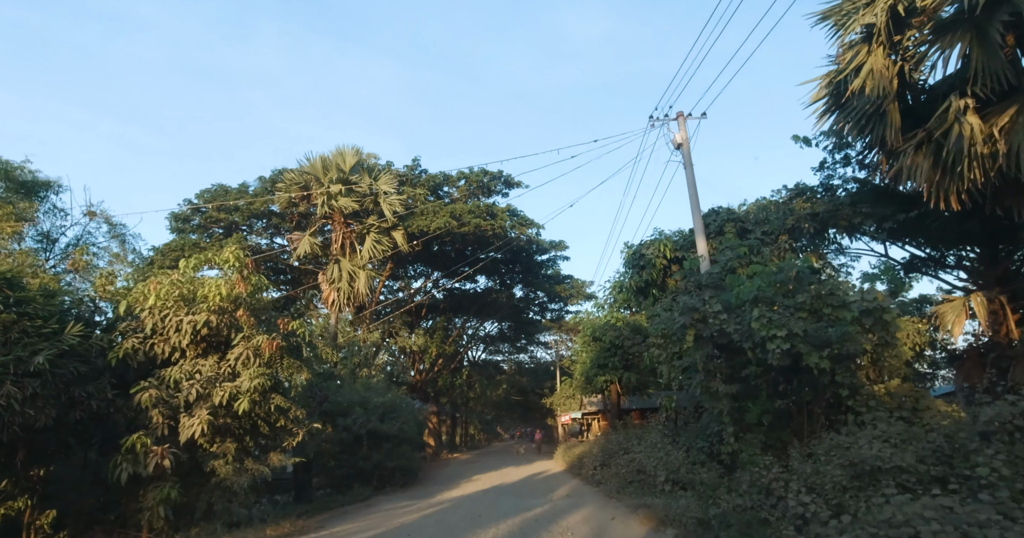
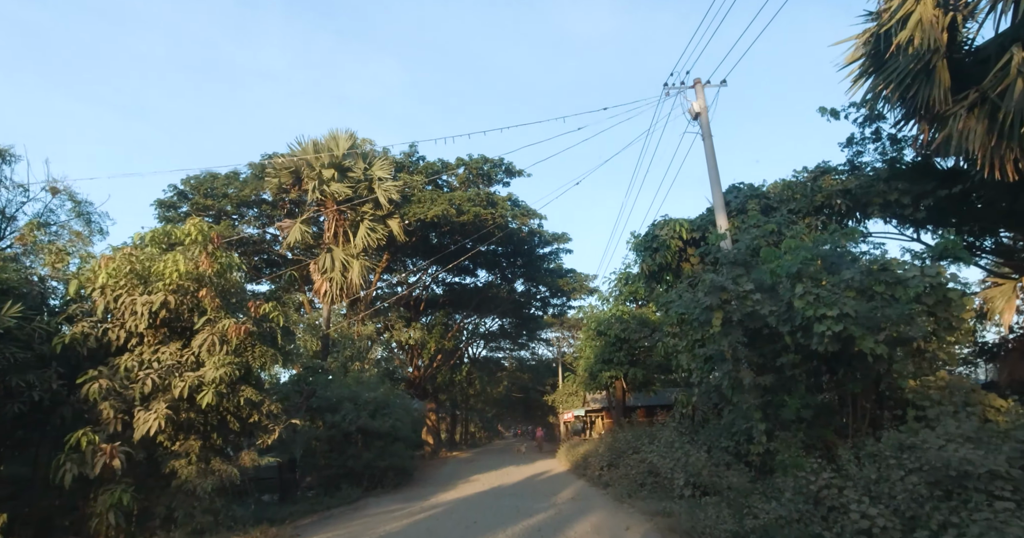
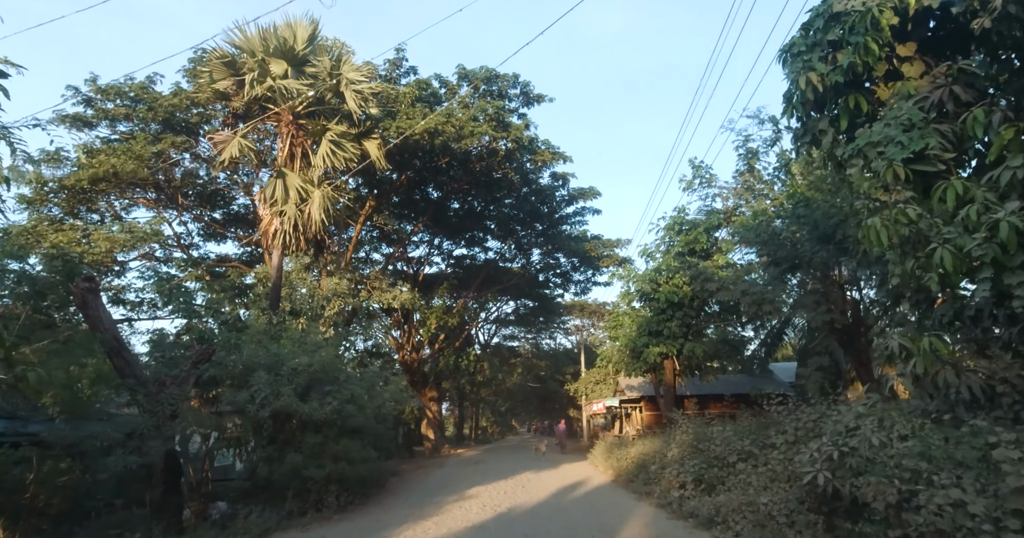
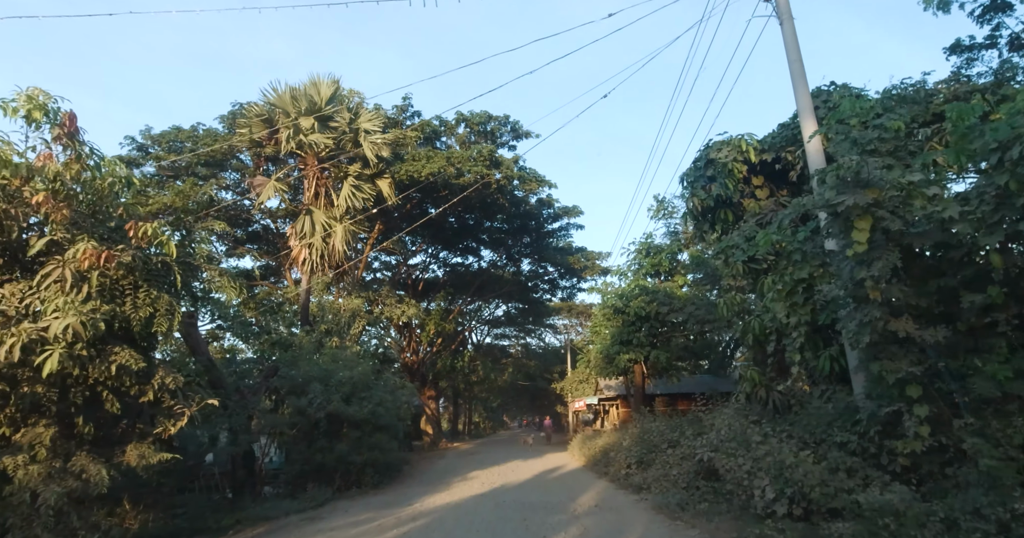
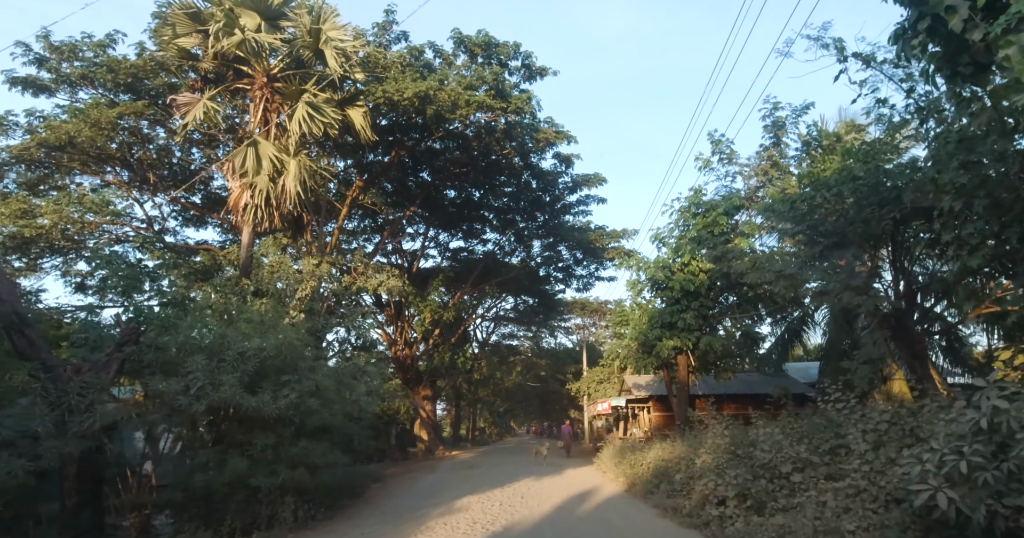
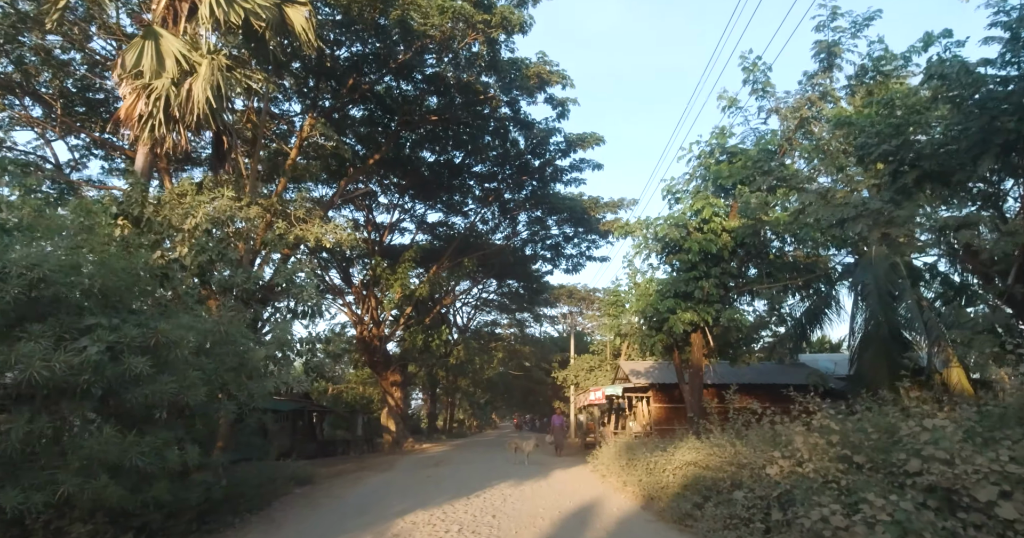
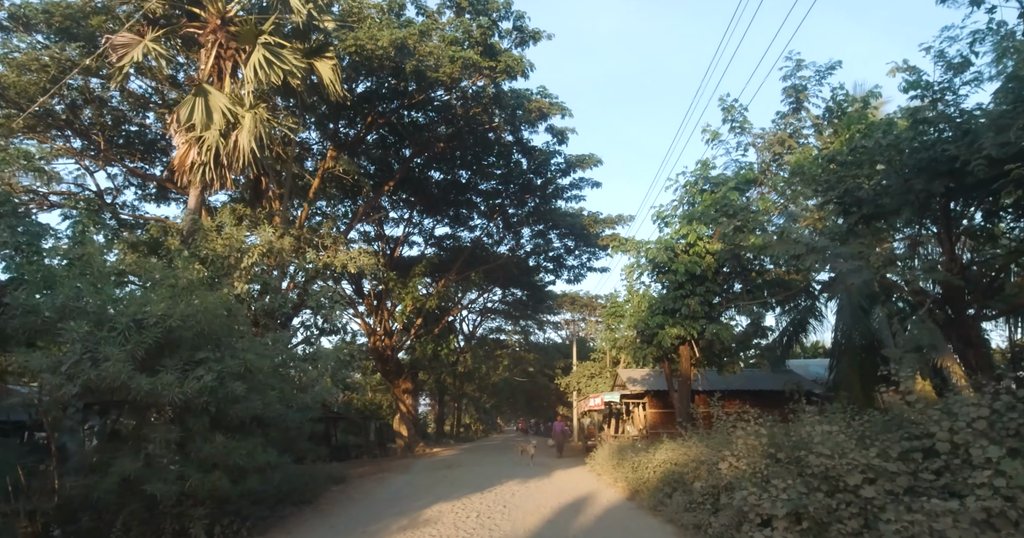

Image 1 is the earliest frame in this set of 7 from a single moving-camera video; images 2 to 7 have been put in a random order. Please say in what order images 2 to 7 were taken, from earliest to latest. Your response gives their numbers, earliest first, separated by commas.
2, 4, 3, 5, 7, 6
